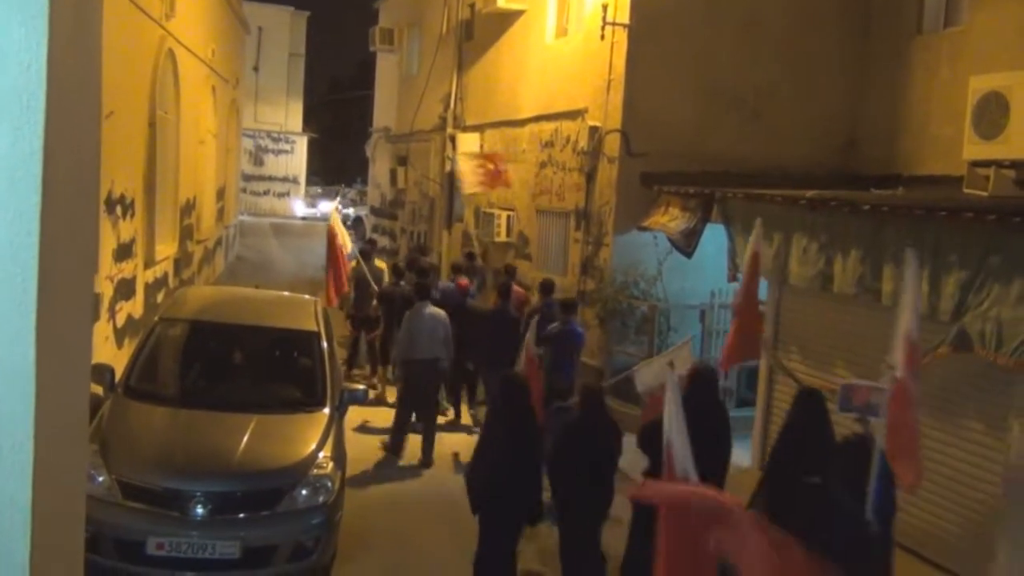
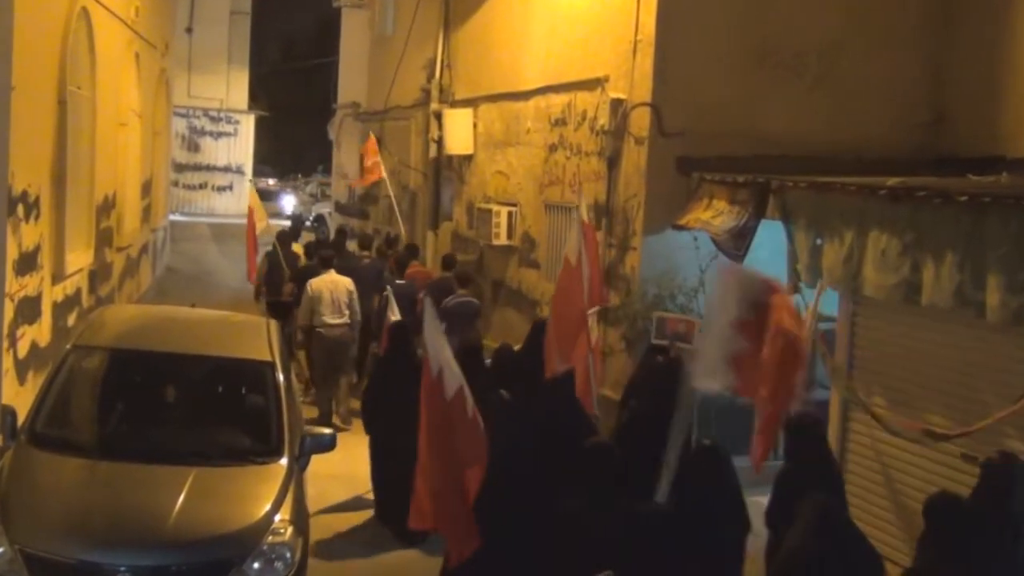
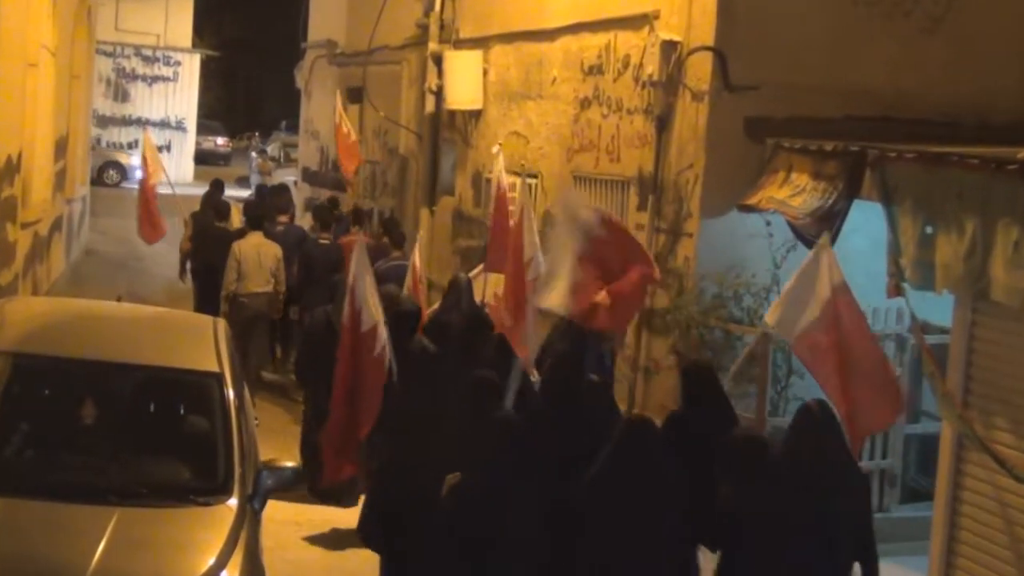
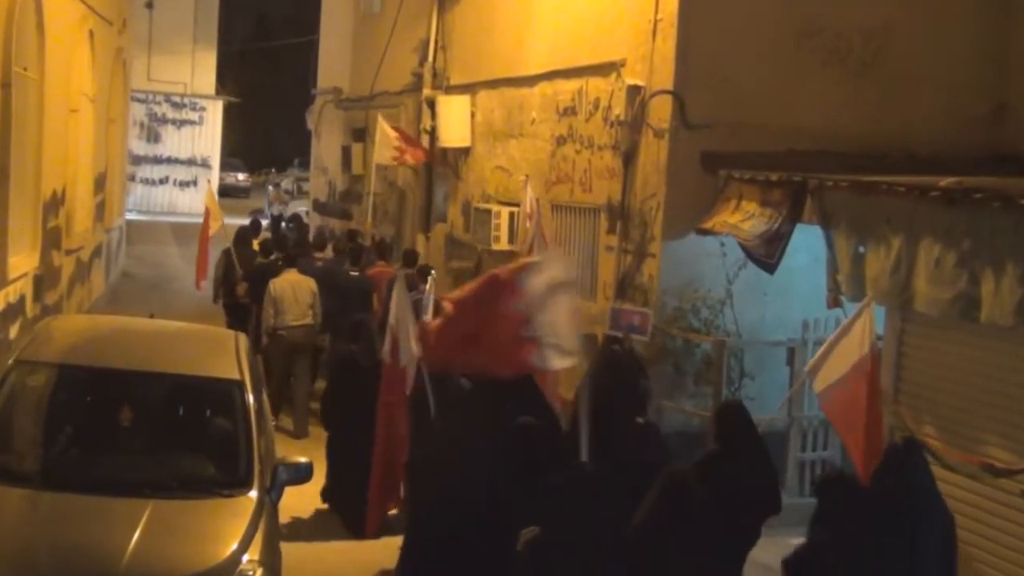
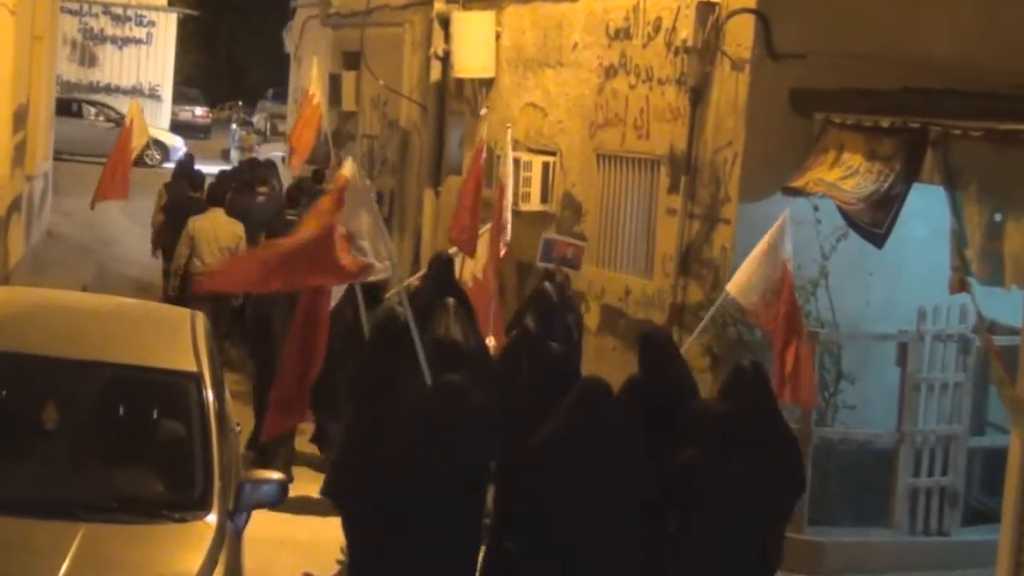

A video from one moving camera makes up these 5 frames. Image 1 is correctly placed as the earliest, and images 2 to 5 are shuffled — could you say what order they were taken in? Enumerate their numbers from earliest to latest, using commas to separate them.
2, 4, 3, 5
